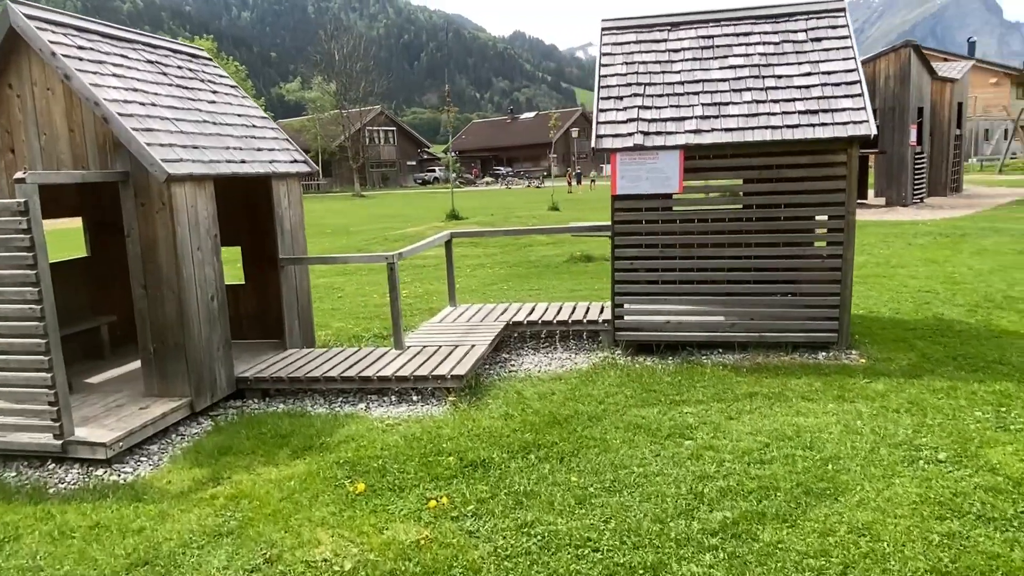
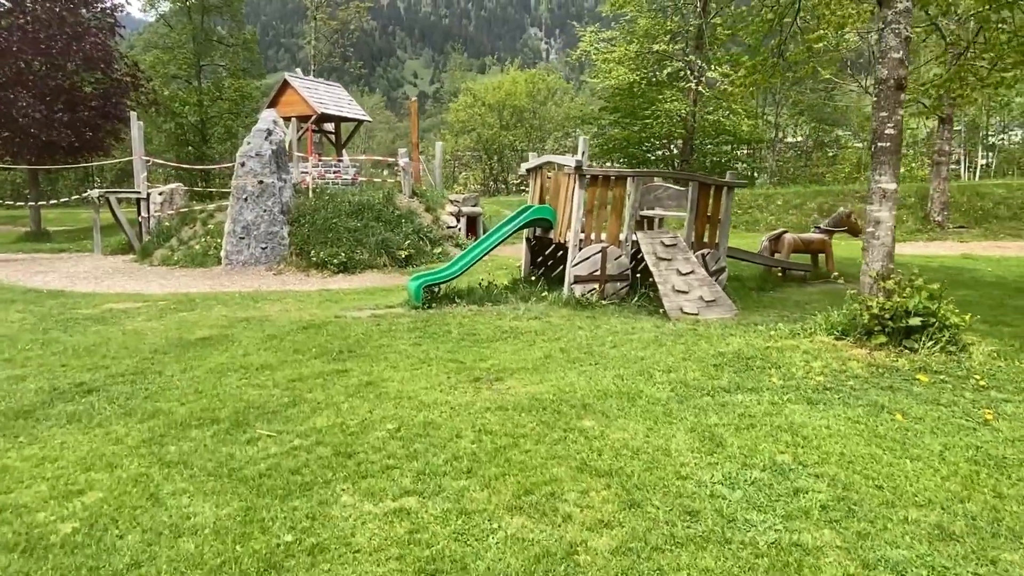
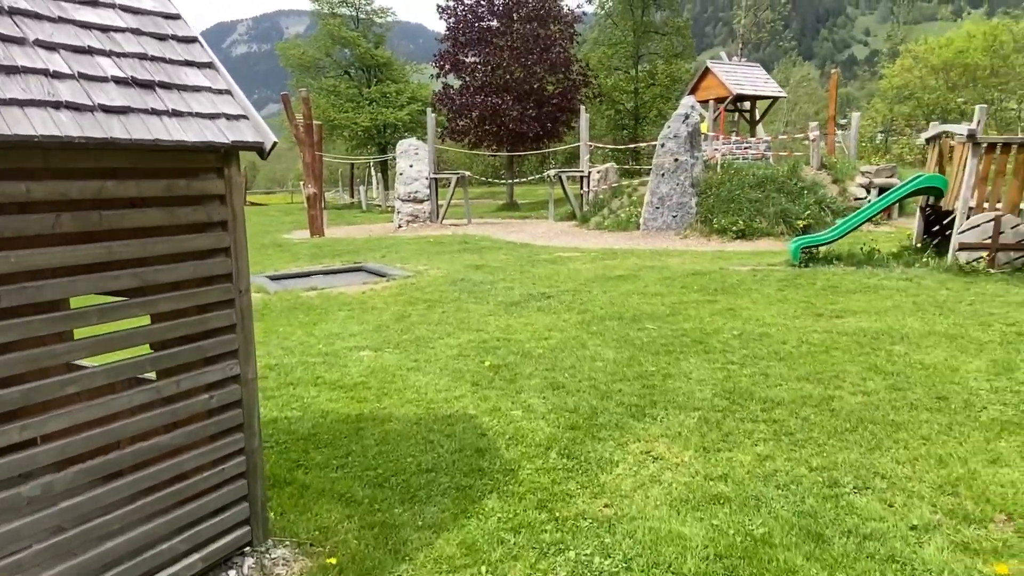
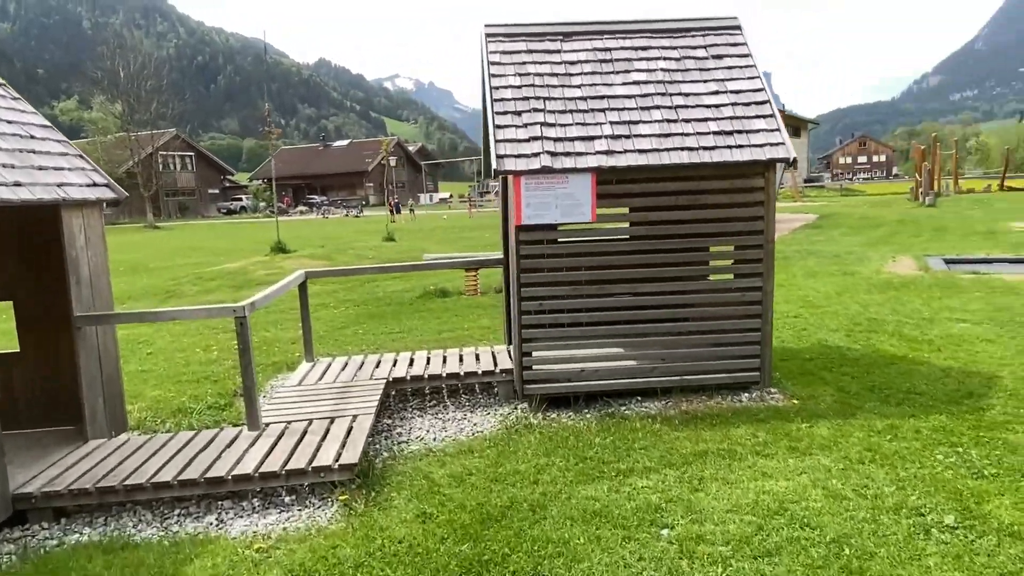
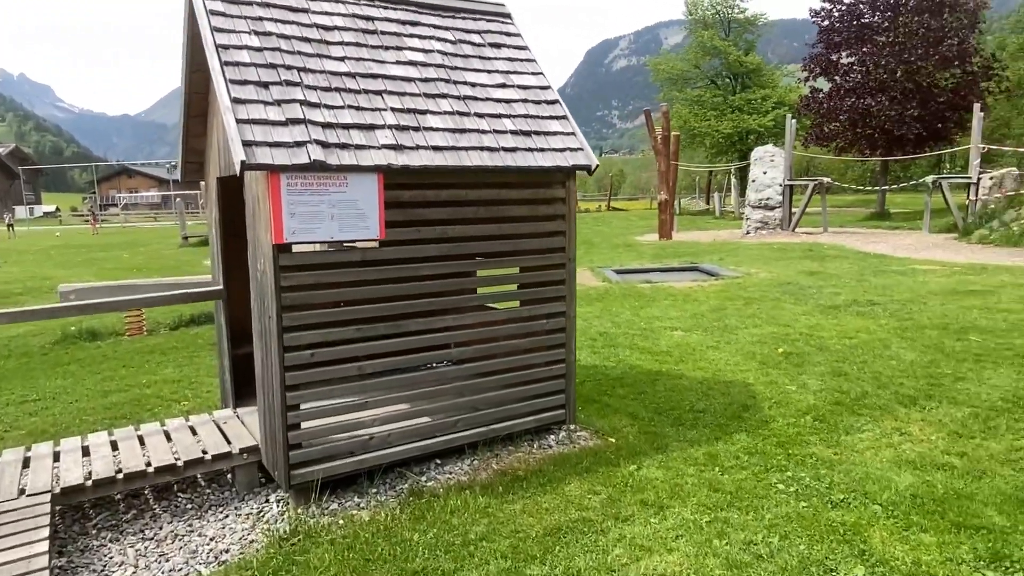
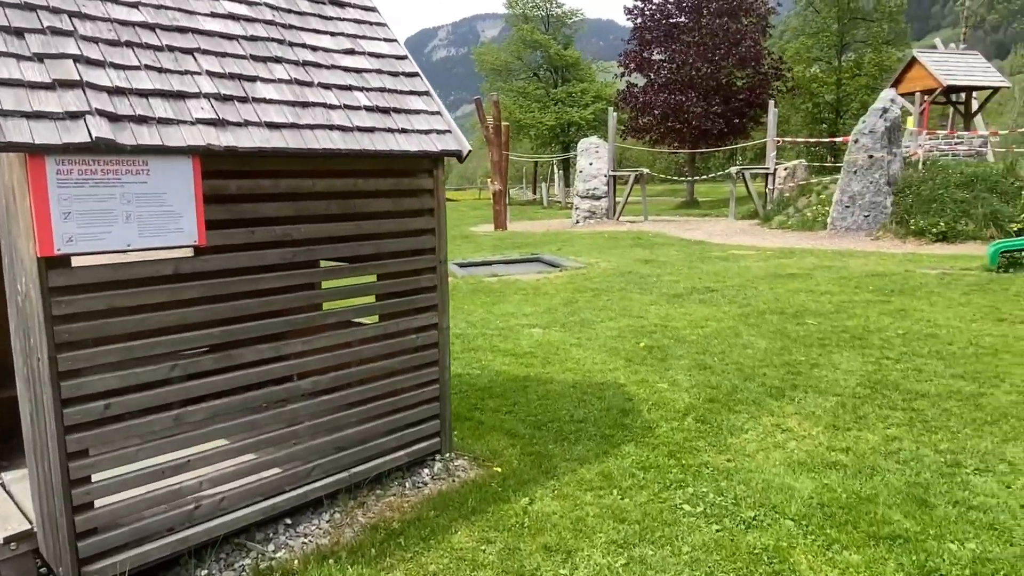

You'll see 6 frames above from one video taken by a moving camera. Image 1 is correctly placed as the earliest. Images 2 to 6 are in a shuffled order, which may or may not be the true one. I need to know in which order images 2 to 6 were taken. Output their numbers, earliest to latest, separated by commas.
4, 5, 6, 3, 2
